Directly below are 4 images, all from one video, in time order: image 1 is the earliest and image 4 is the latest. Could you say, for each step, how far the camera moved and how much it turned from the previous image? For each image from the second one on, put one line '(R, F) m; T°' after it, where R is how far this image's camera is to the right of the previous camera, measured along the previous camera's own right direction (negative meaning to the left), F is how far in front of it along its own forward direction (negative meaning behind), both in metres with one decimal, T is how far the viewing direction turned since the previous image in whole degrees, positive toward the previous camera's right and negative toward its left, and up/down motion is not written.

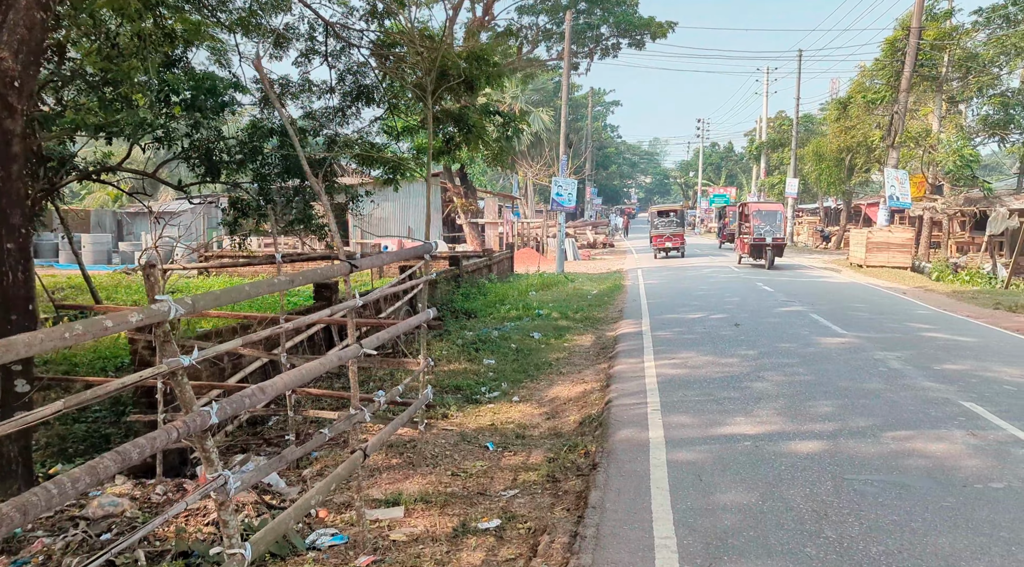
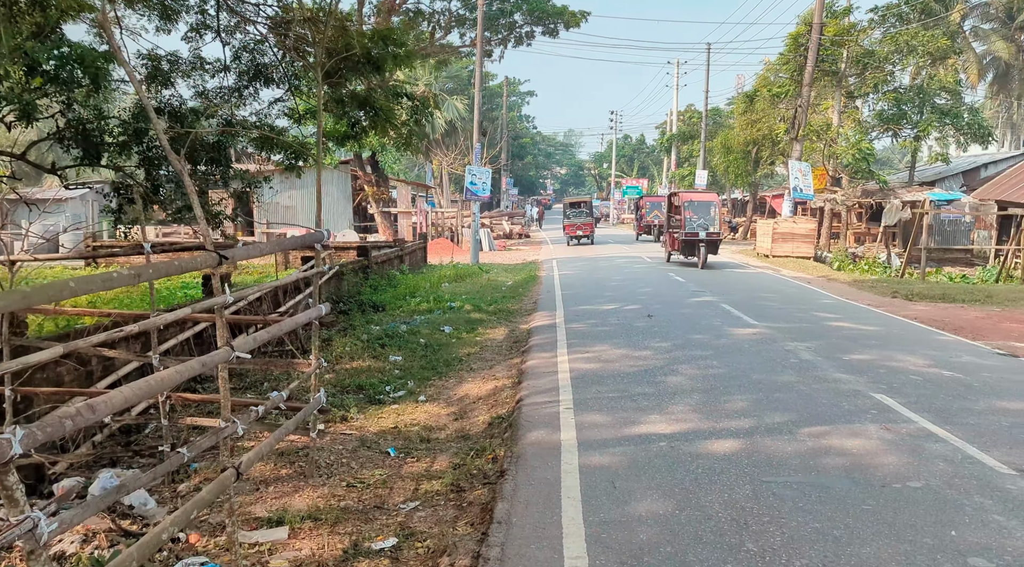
(+0.1, +0.4) m; +6°
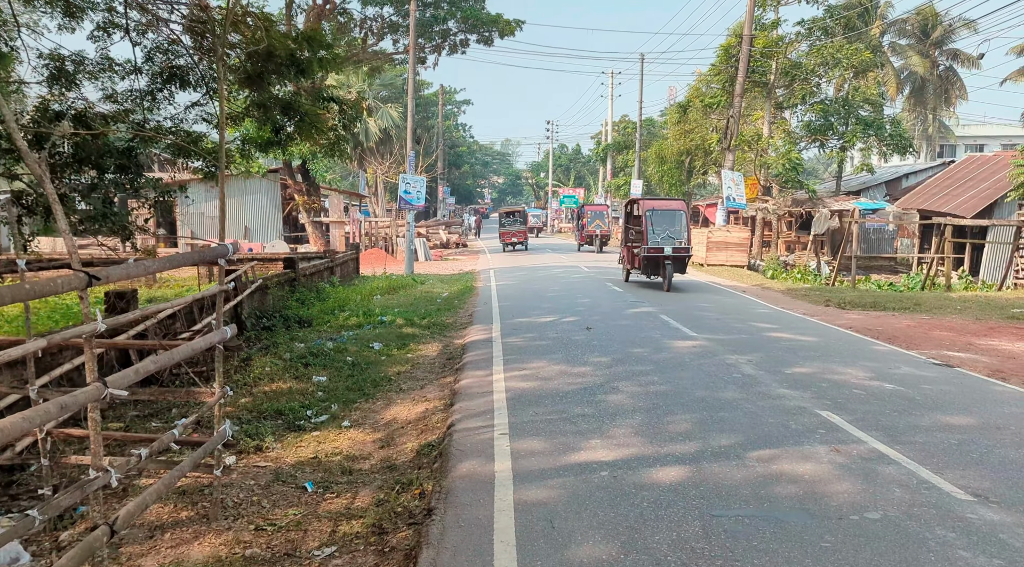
(+0.1, +0.4) m; +5°
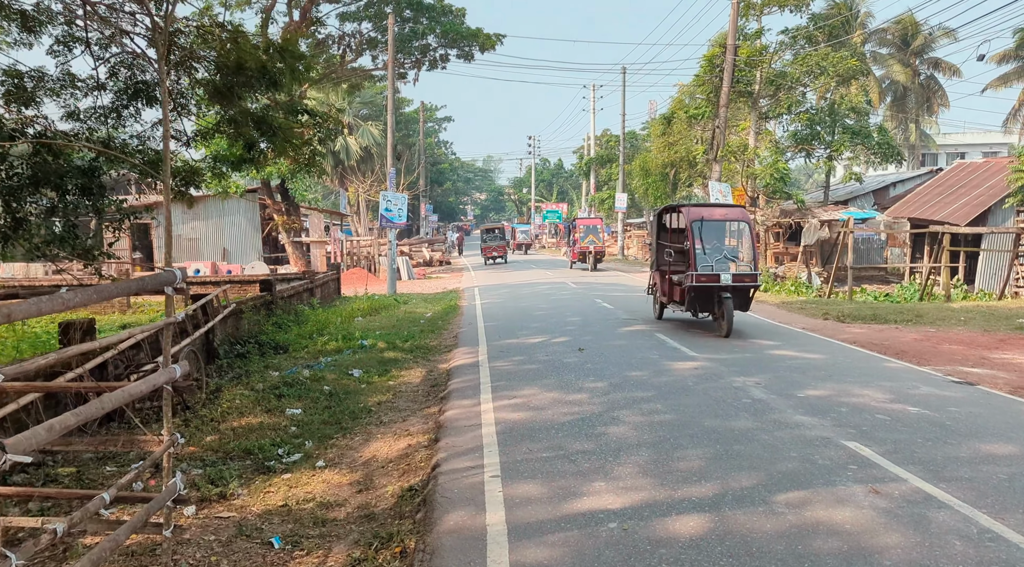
(0.0, +0.6) m; +1°
